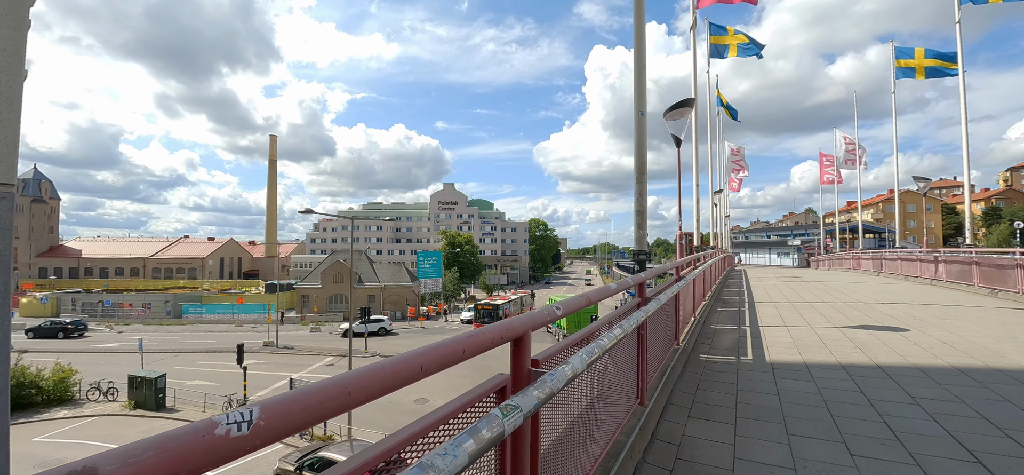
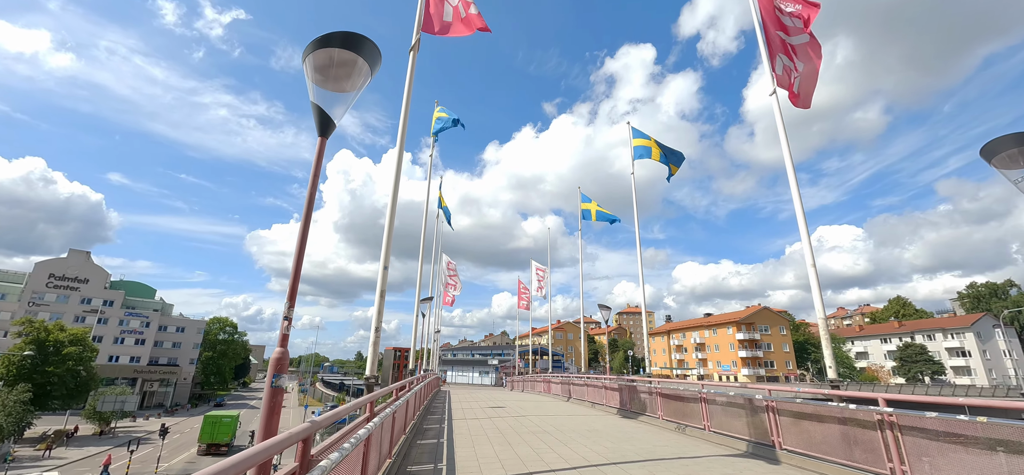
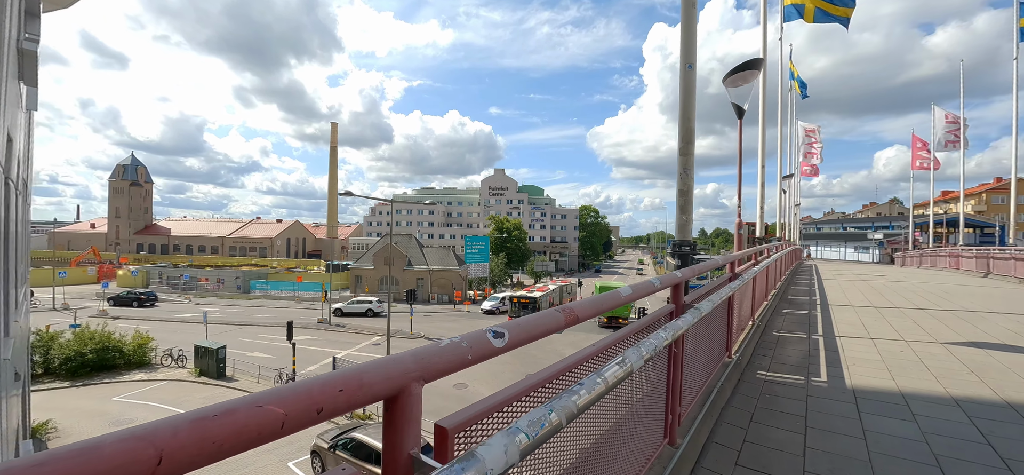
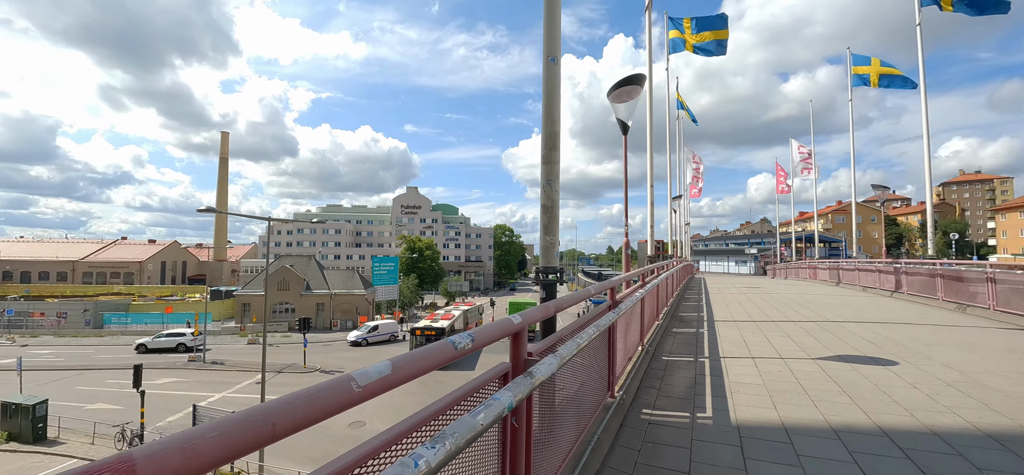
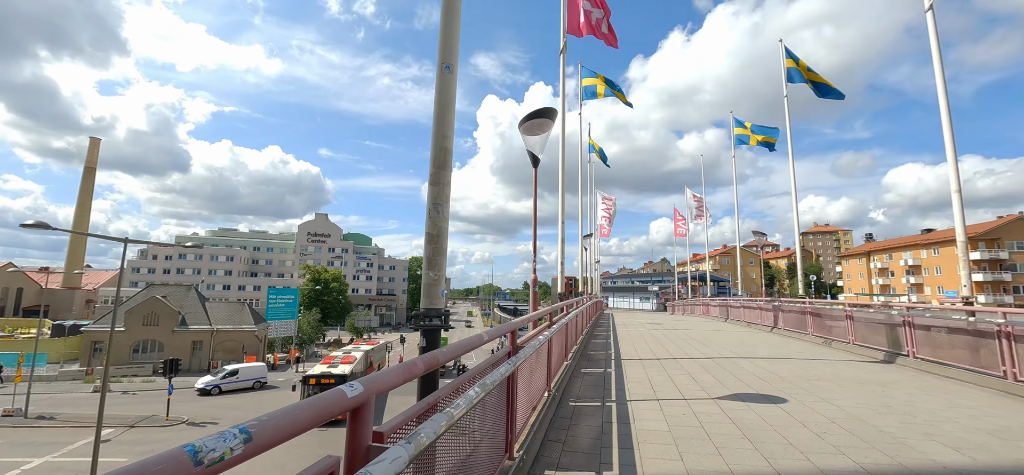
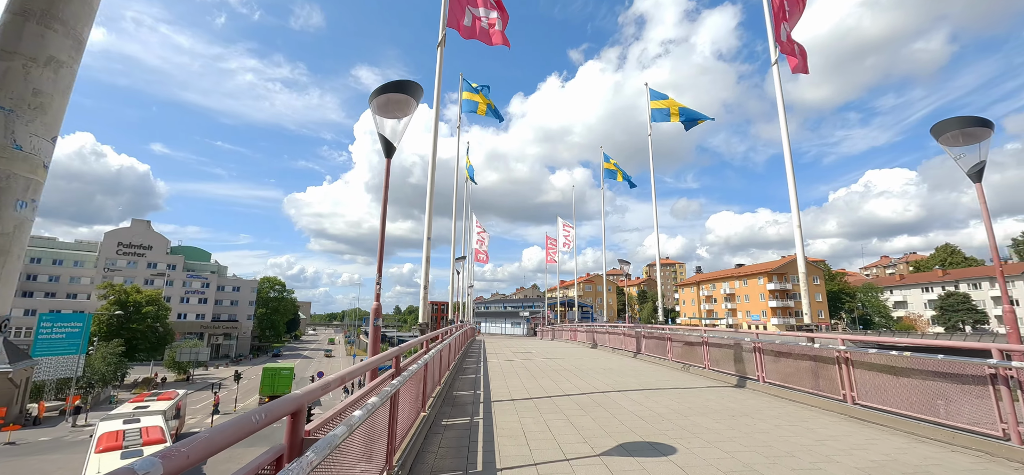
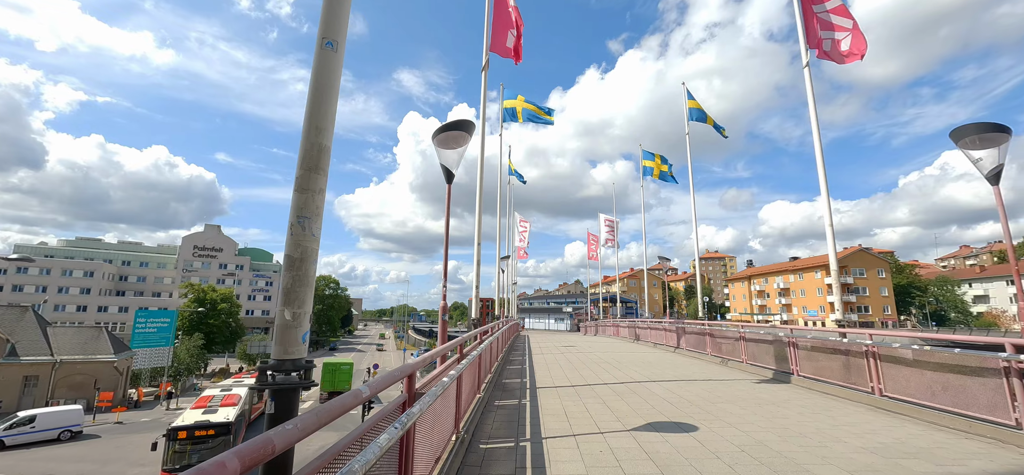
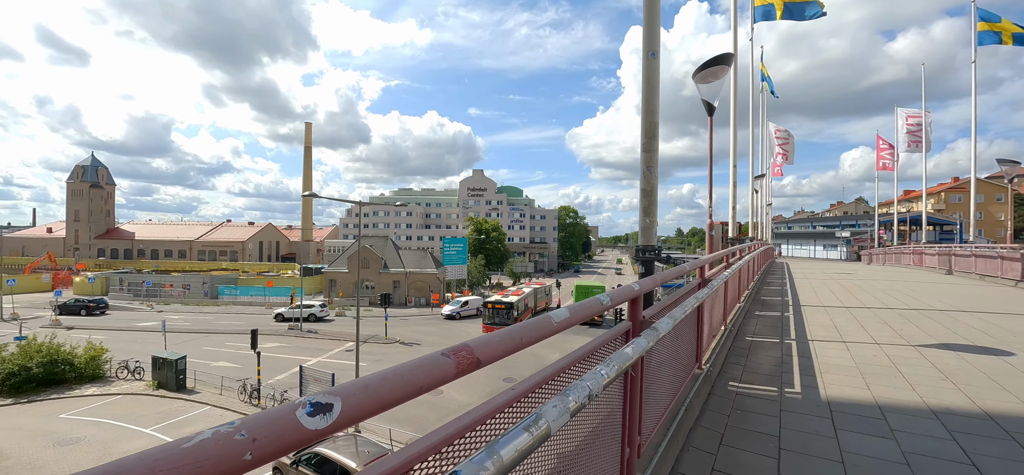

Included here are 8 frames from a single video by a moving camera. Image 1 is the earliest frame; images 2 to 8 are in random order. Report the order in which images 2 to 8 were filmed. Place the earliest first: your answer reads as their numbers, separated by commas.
3, 8, 4, 5, 7, 6, 2
